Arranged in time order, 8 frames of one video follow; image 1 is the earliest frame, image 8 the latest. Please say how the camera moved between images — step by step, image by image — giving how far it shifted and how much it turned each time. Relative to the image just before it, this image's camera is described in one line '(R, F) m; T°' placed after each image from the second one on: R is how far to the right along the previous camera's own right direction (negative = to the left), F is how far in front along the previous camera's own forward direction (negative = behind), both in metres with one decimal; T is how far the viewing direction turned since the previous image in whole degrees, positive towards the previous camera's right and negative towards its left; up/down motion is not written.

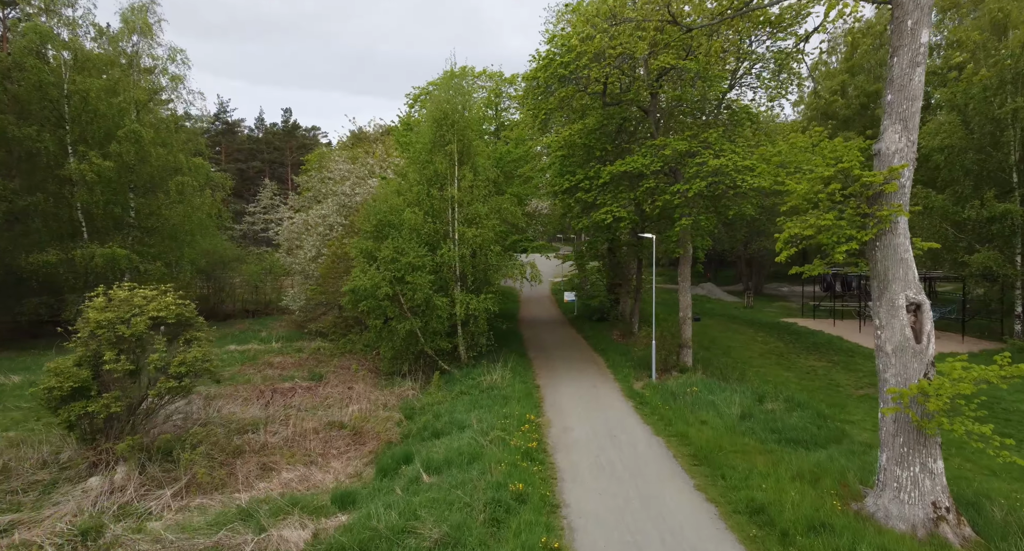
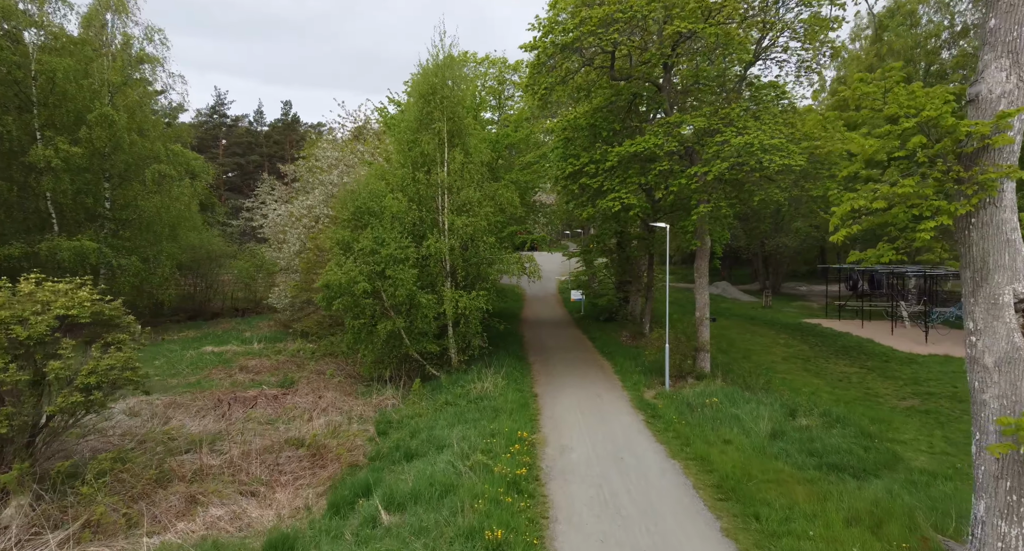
(+0.4, +2.1) m; -1°
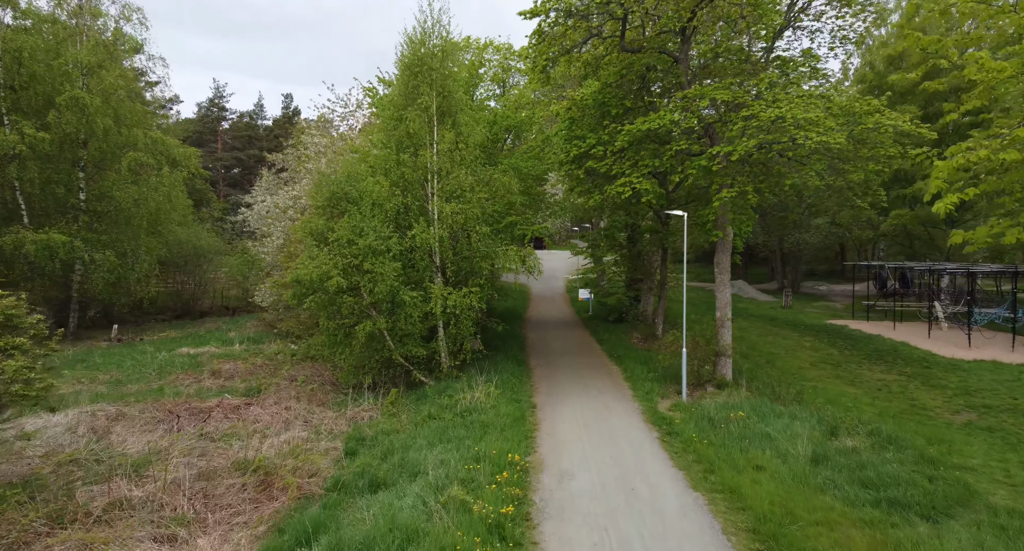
(+0.3, +2.0) m; -1°
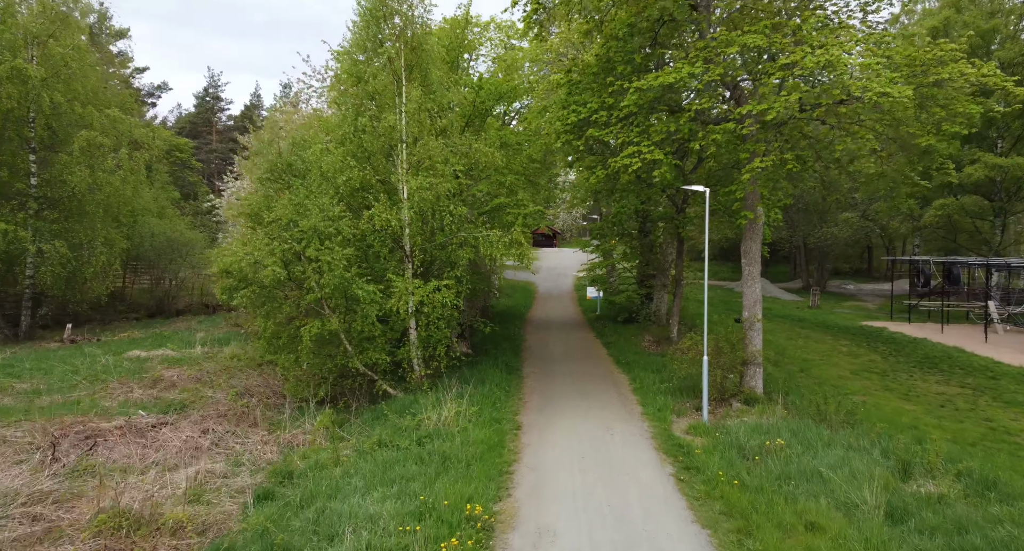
(+0.6, +2.8) m; -1°
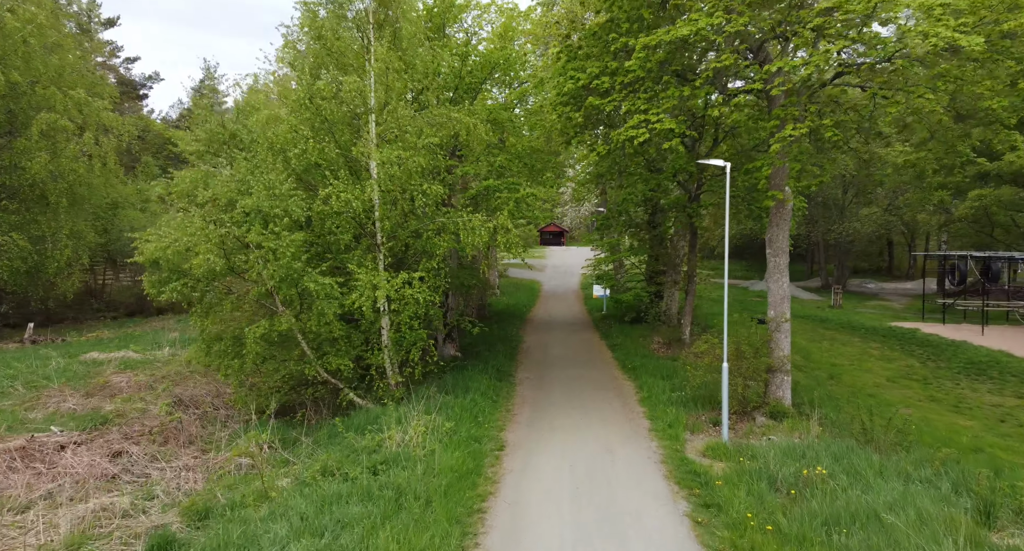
(+0.4, +1.9) m; -1°
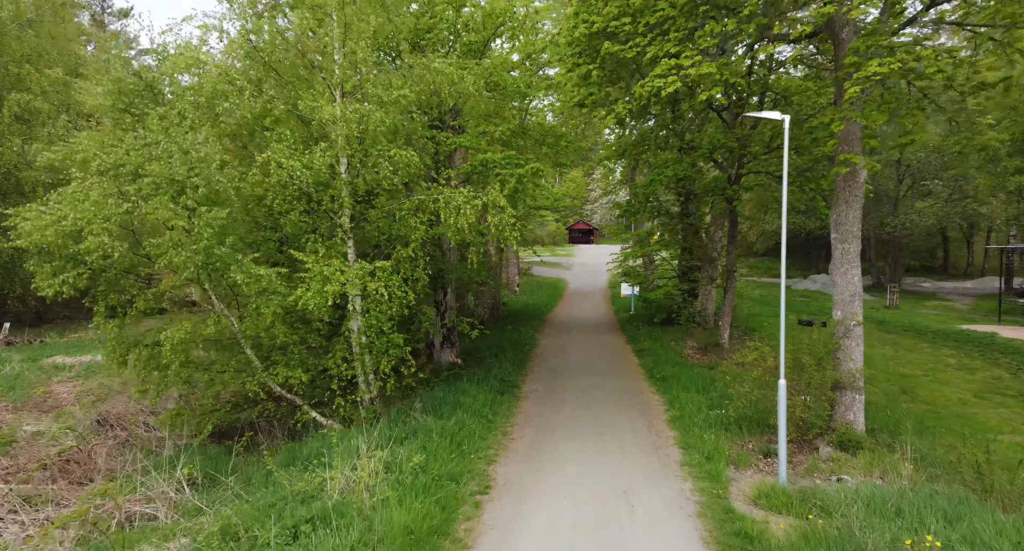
(+0.5, +2.3) m; -3°
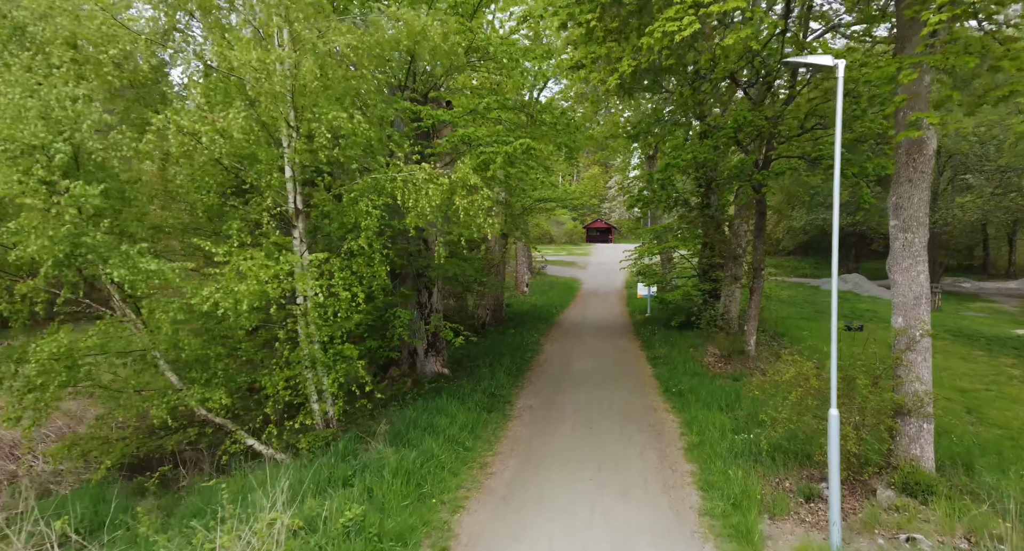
(+0.5, +1.8) m; -2°
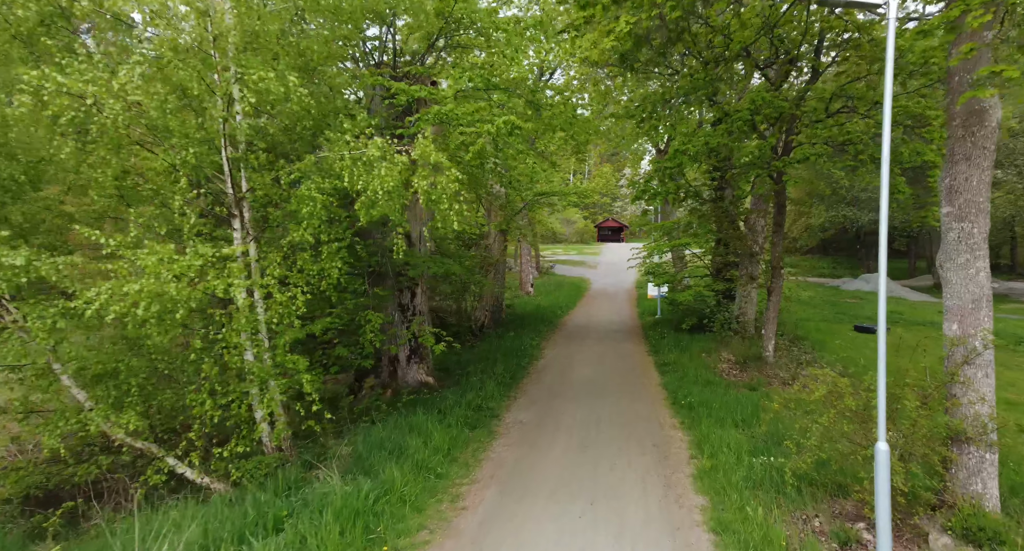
(+0.4, +1.2) m; -1°
